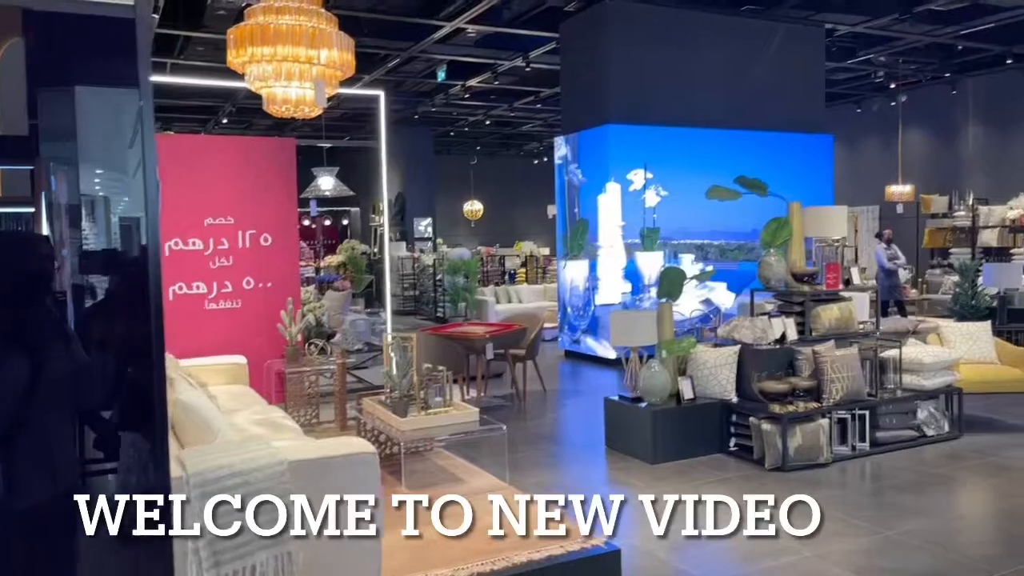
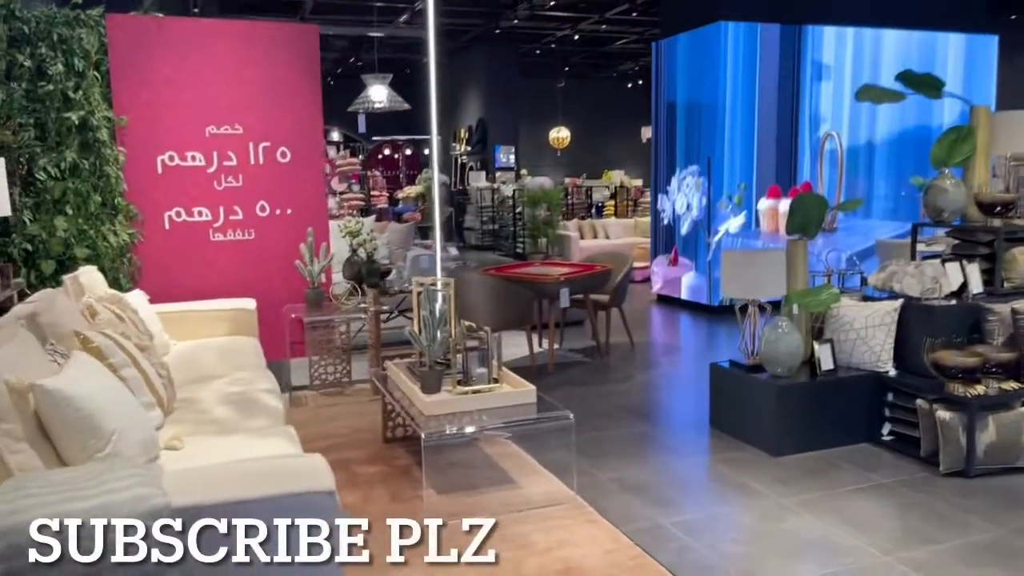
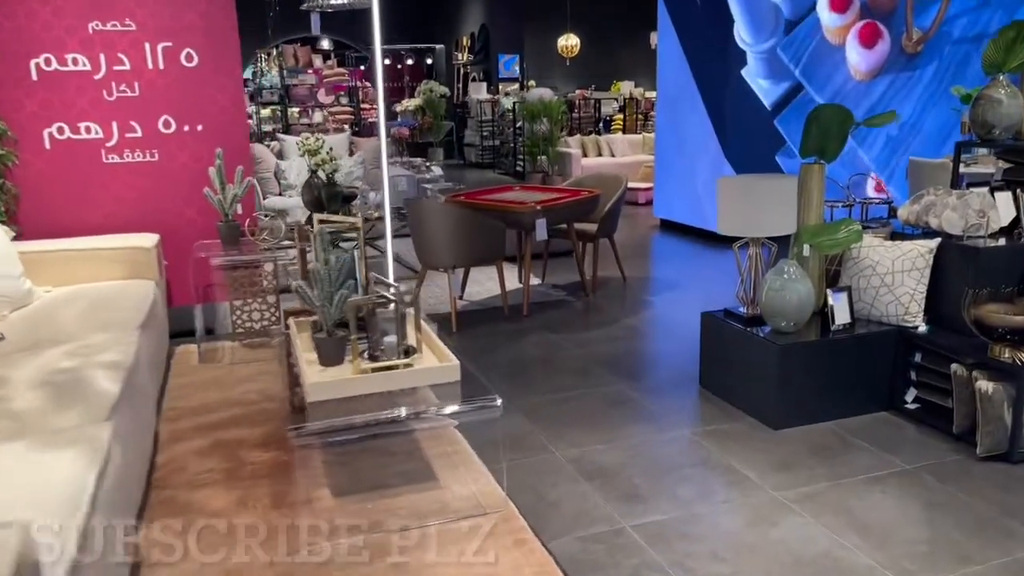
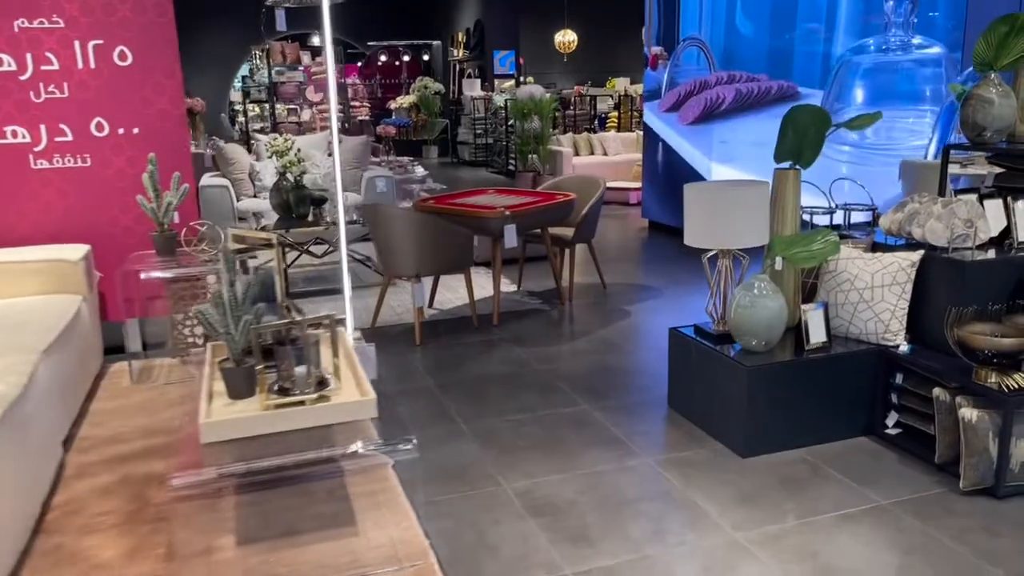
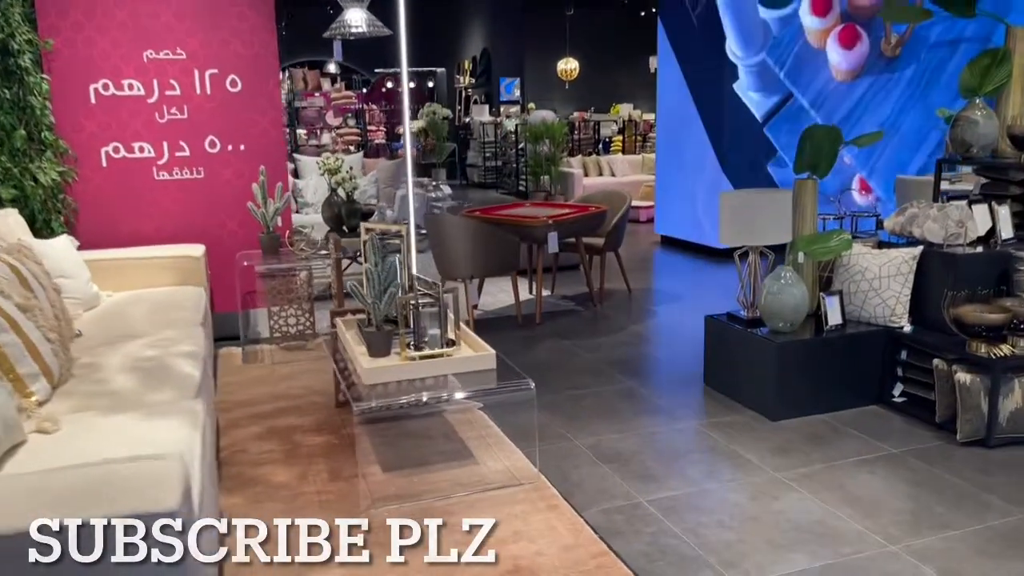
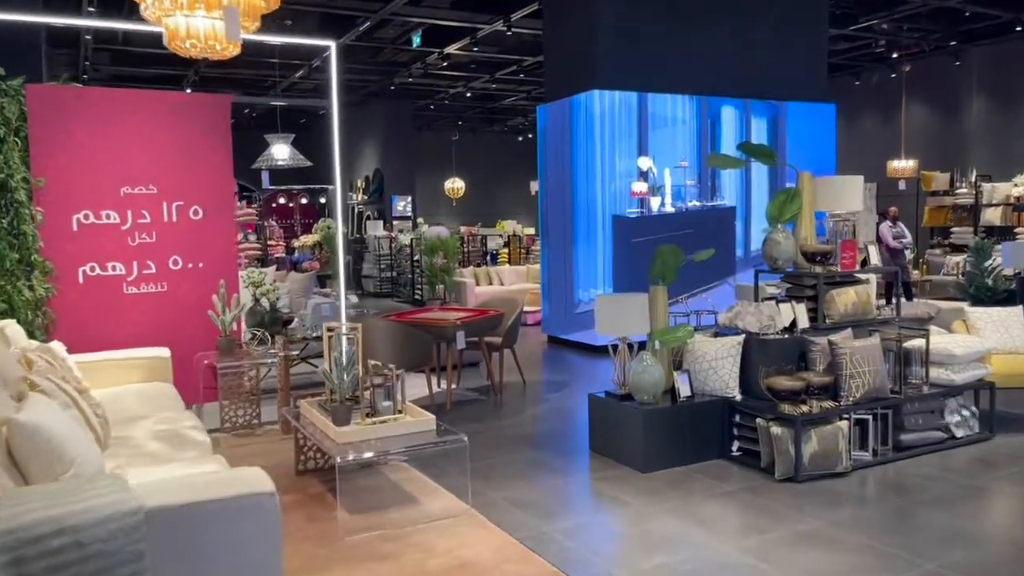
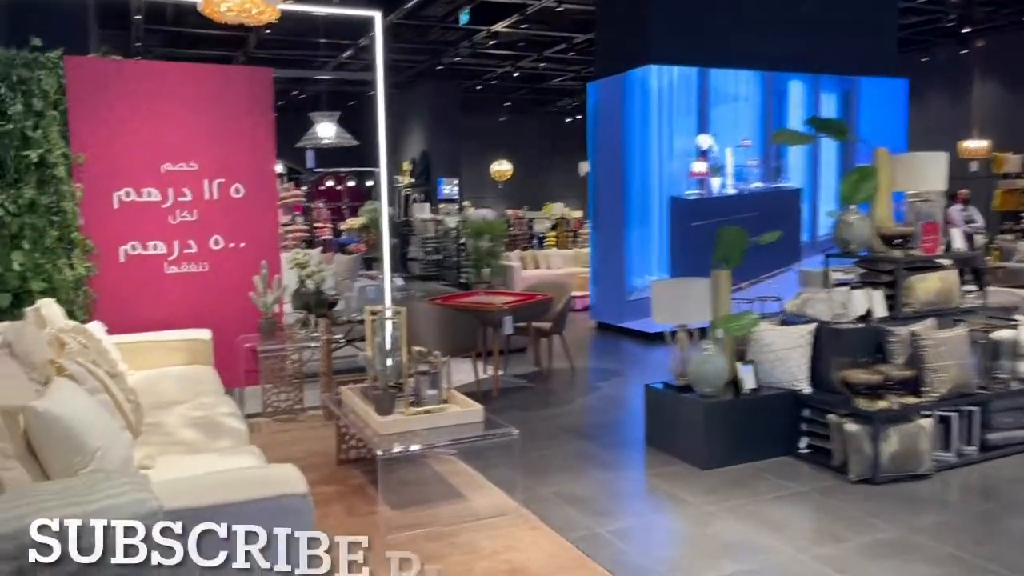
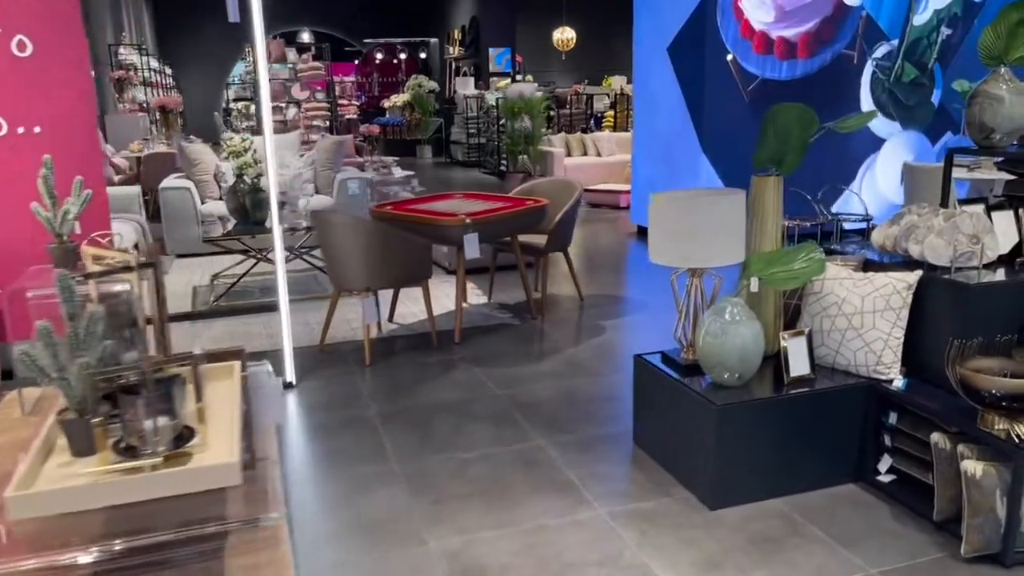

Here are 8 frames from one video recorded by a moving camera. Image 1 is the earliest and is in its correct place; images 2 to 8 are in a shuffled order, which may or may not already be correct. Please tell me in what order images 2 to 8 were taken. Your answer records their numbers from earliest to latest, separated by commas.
6, 7, 2, 5, 3, 4, 8
